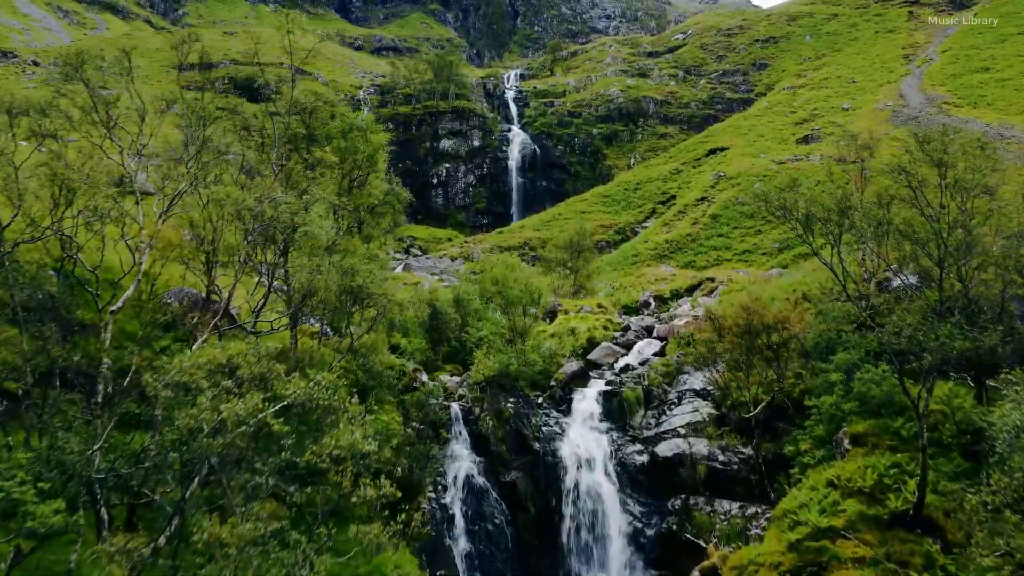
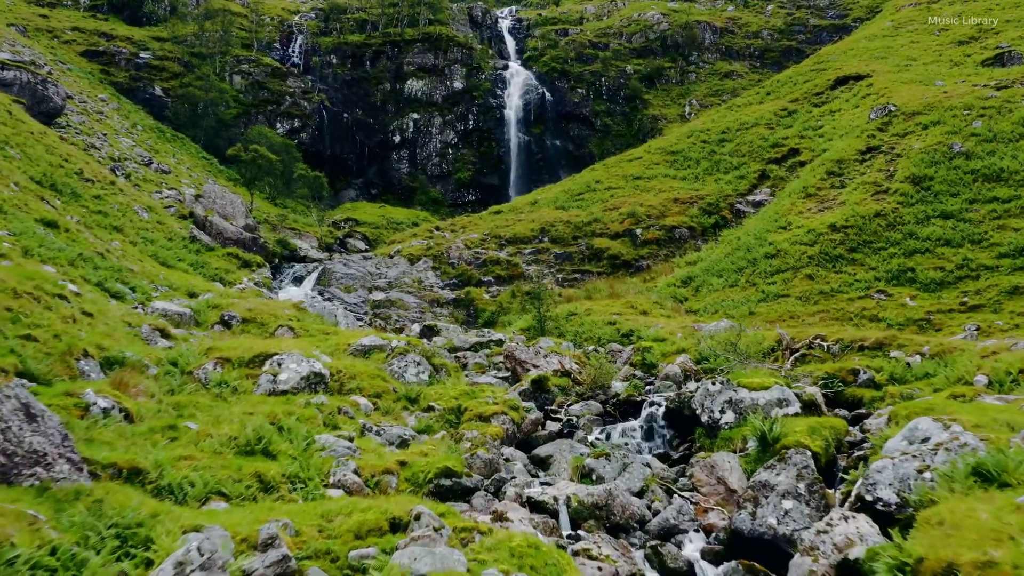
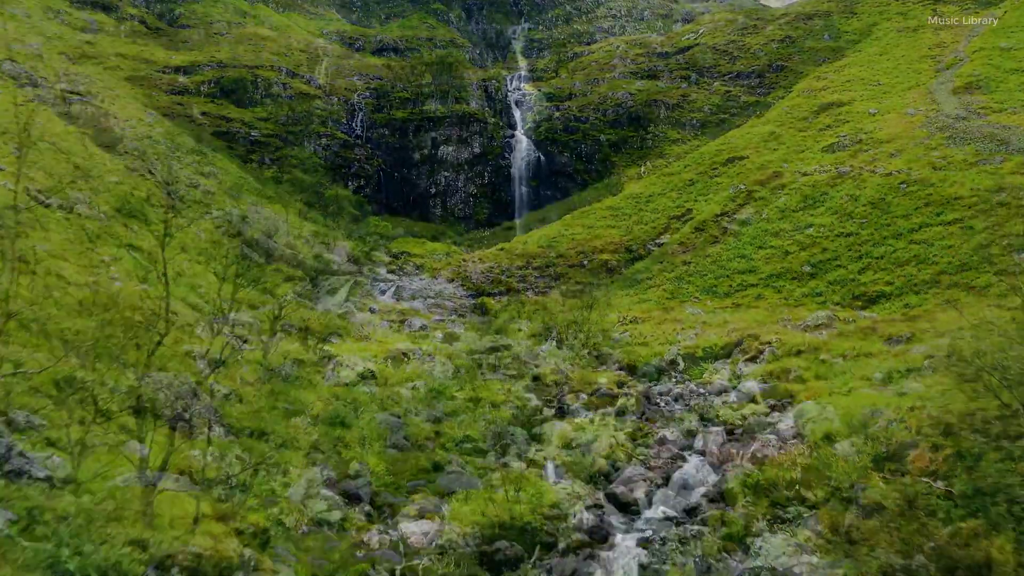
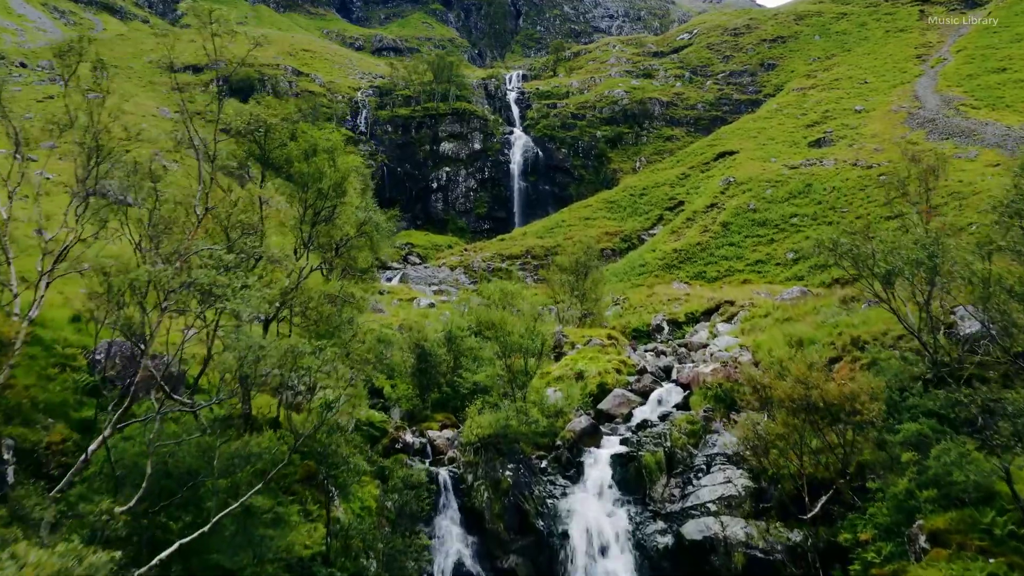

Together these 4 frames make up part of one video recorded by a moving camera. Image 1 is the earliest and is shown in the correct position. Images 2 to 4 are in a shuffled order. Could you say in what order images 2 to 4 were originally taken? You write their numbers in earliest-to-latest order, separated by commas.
4, 3, 2
